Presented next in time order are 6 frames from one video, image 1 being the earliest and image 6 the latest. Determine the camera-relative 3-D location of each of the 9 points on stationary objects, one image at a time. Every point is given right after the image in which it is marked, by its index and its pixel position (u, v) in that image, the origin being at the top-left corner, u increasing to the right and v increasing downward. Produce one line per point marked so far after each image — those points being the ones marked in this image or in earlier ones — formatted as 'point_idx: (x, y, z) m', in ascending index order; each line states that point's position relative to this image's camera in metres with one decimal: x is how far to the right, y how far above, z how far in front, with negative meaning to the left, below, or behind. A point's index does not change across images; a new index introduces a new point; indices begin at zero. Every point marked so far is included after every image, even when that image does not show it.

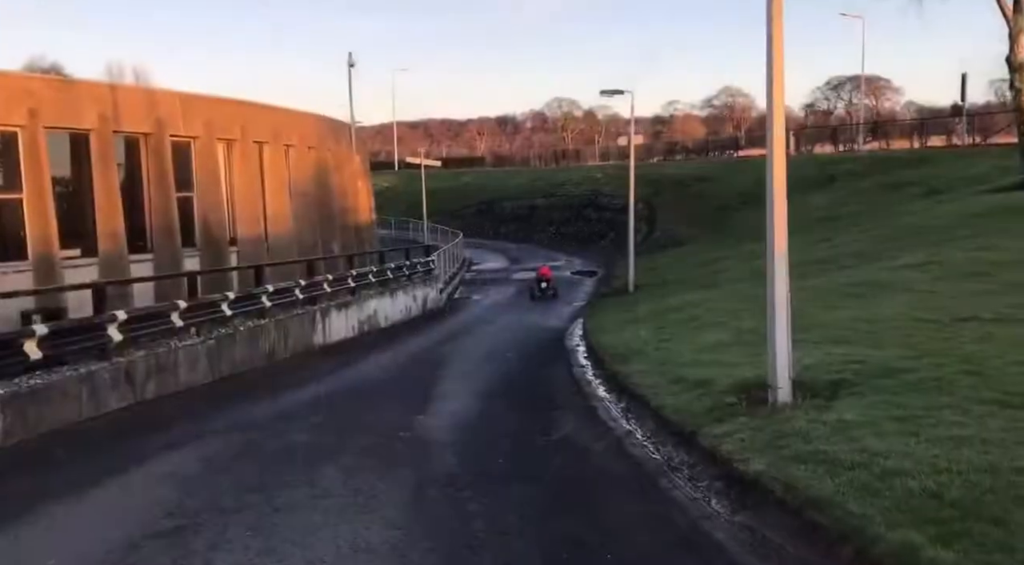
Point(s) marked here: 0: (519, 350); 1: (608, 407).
0: (+0.1, -1.3, +18.4) m
1: (+1.1, -1.5, +11.2) m
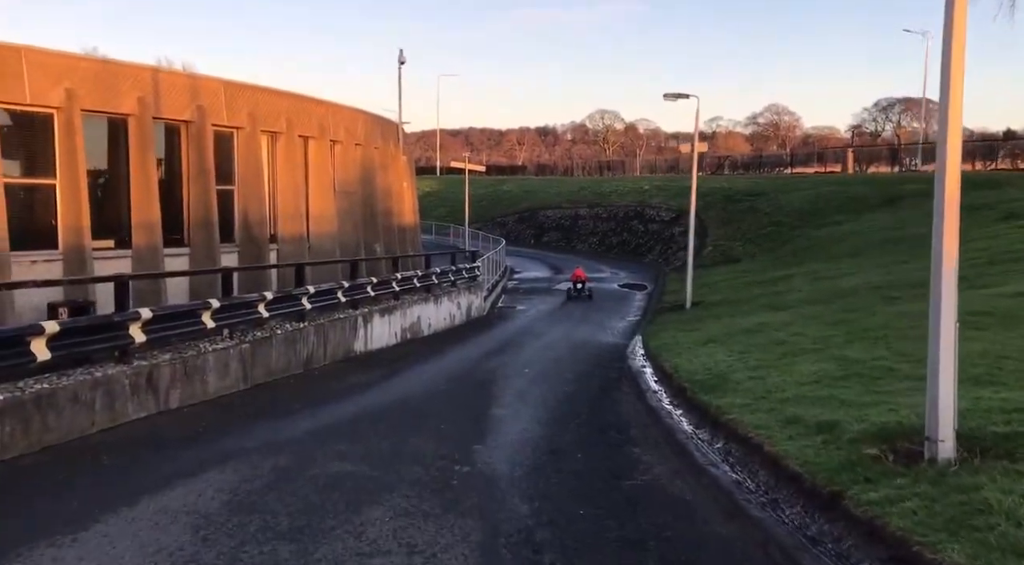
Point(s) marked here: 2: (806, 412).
0: (+1.2, -1.5, +16.8) m
1: (+1.9, -1.7, +9.5) m
2: (+2.9, -1.3, +9.1) m
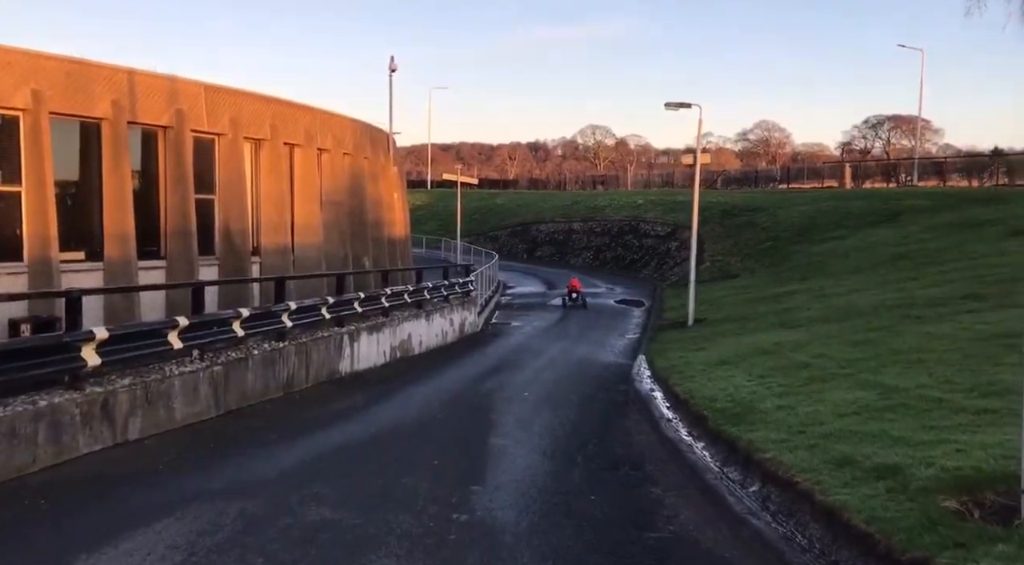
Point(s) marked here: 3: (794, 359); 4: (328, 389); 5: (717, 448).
0: (+1.2, -1.8, +15.6) m
1: (+2.0, -1.9, +8.3) m
2: (+2.9, -1.4, +7.9) m
3: (+4.3, -1.2, +14.4) m
4: (-2.9, -1.7, +14.8) m
5: (+2.2, -1.7, +9.9) m
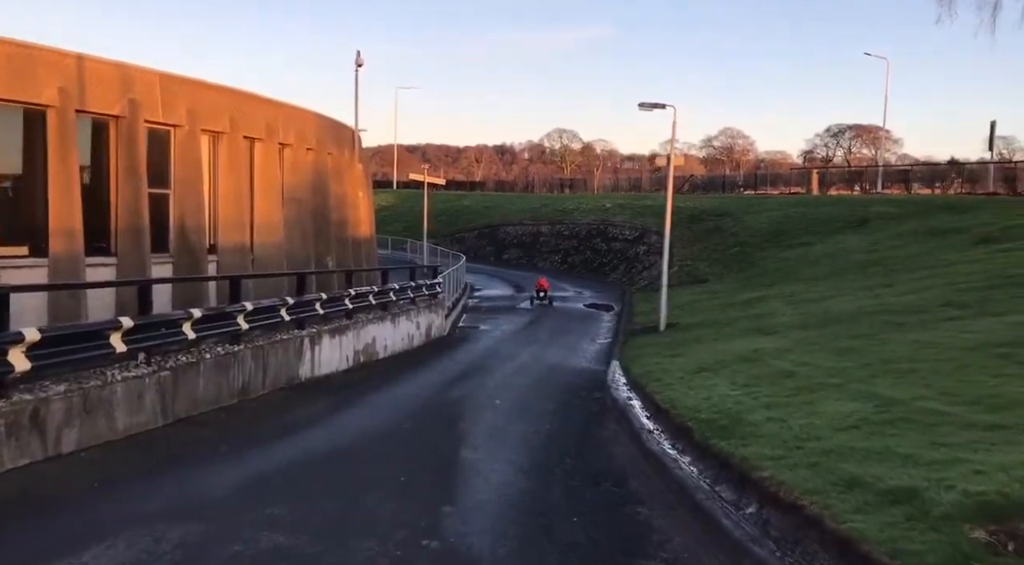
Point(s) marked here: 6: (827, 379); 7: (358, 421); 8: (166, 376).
0: (+0.7, -1.8, +14.8) m
1: (+1.8, -1.9, +7.6) m
2: (+2.7, -1.5, +7.2) m
3: (+3.9, -1.2, +13.8) m
4: (-3.3, -1.7, +13.9) m
5: (+1.9, -1.8, +9.2) m
6: (+4.0, -1.2, +12.1) m
7: (-2.0, -1.8, +12.2) m
8: (-4.1, -1.1, +11.1) m
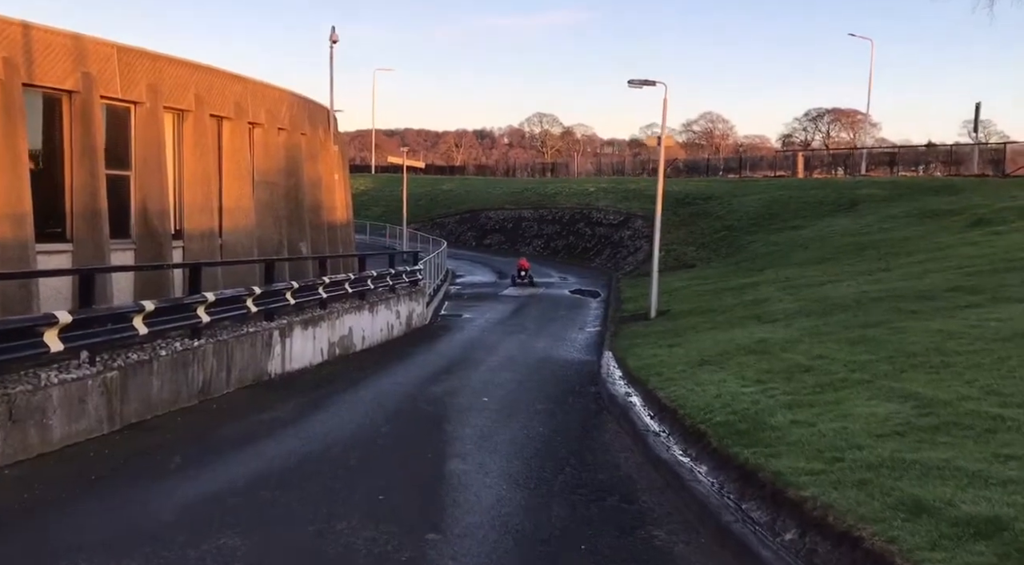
0: (+0.5, -1.6, +13.6) m
1: (+1.7, -1.8, +6.4) m
2: (+2.7, -1.4, +6.1) m
3: (+3.7, -1.0, +12.7) m
4: (-3.5, -1.5, +12.6) m
5: (+1.8, -1.7, +8.1) m
6: (+3.9, -1.1, +10.9) m
7: (-2.1, -1.7, +11.0) m
8: (-4.2, -1.0, +9.9) m
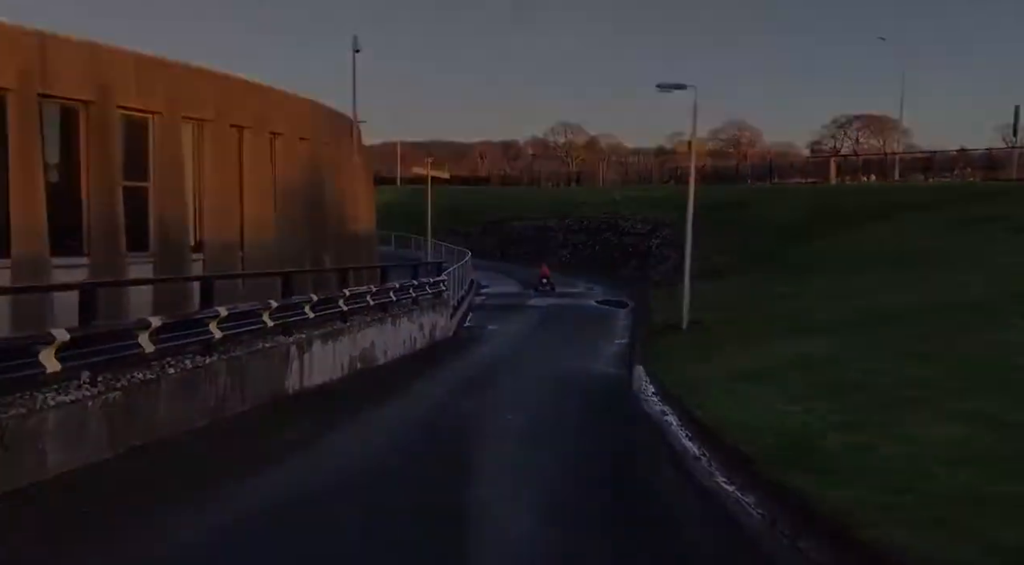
0: (+0.9, -1.8, +12.9) m
1: (+1.9, -1.9, +5.7) m
2: (+2.9, -1.4, +5.3) m
3: (+4.1, -1.2, +11.8) m
4: (-3.1, -1.7, +12.0) m
5: (+2.1, -1.7, +7.3) m
6: (+4.2, -1.2, +10.1) m
7: (-1.8, -1.8, +10.3) m
8: (-3.9, -1.1, +9.3) m
